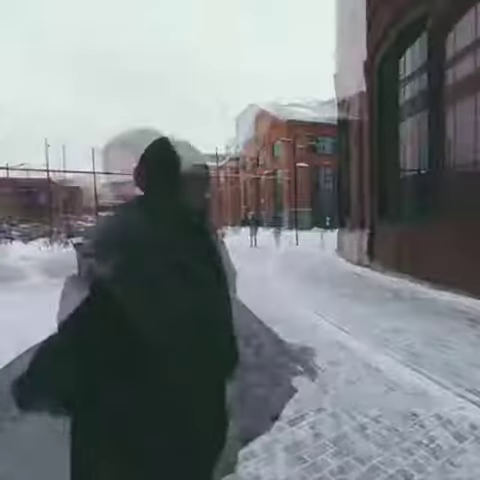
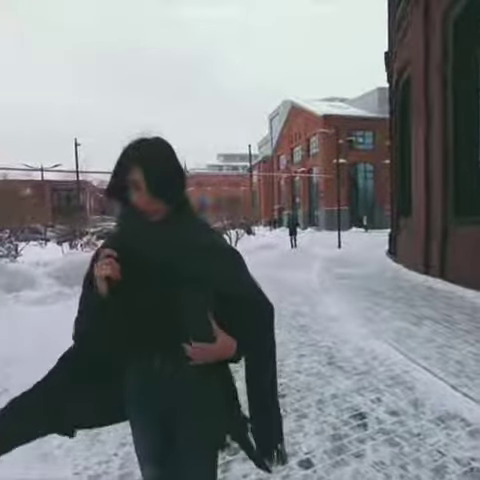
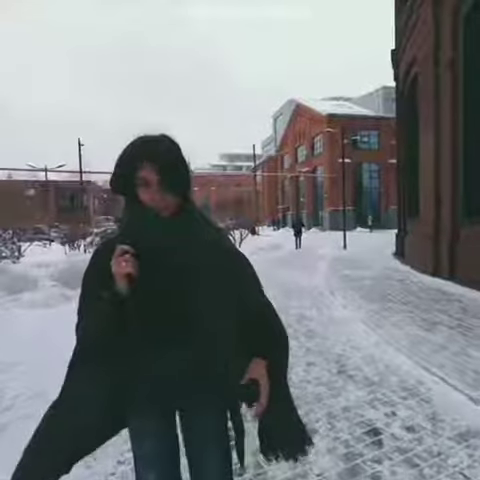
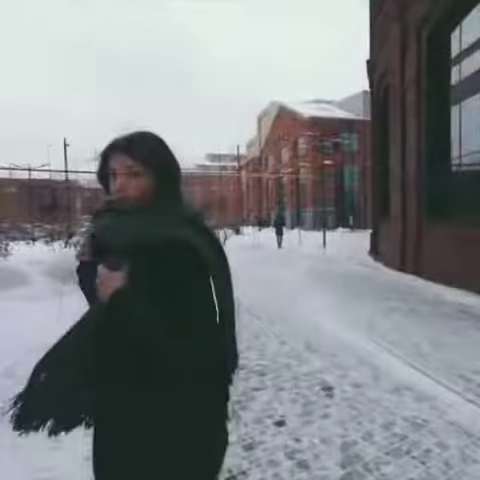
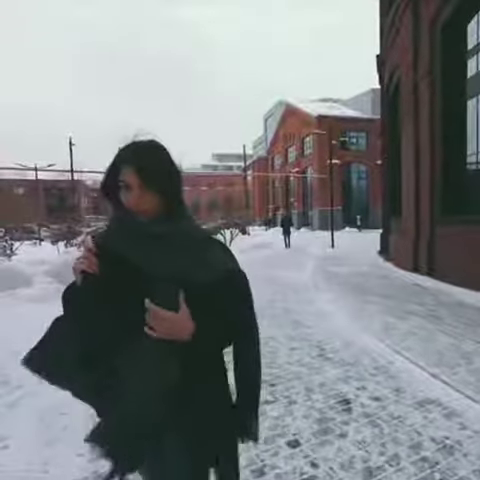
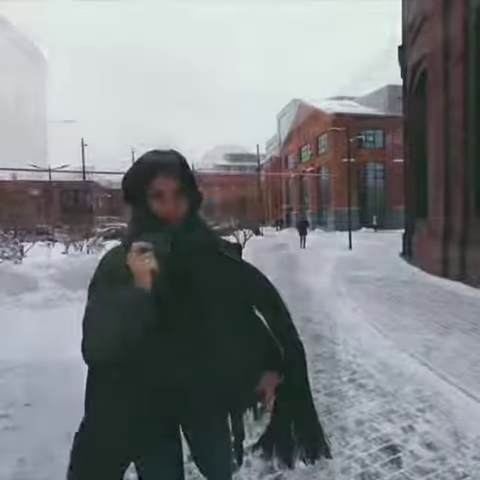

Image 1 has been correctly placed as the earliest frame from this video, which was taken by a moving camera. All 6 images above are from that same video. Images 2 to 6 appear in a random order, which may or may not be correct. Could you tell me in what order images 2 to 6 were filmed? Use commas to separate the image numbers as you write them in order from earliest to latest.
4, 5, 2, 3, 6
